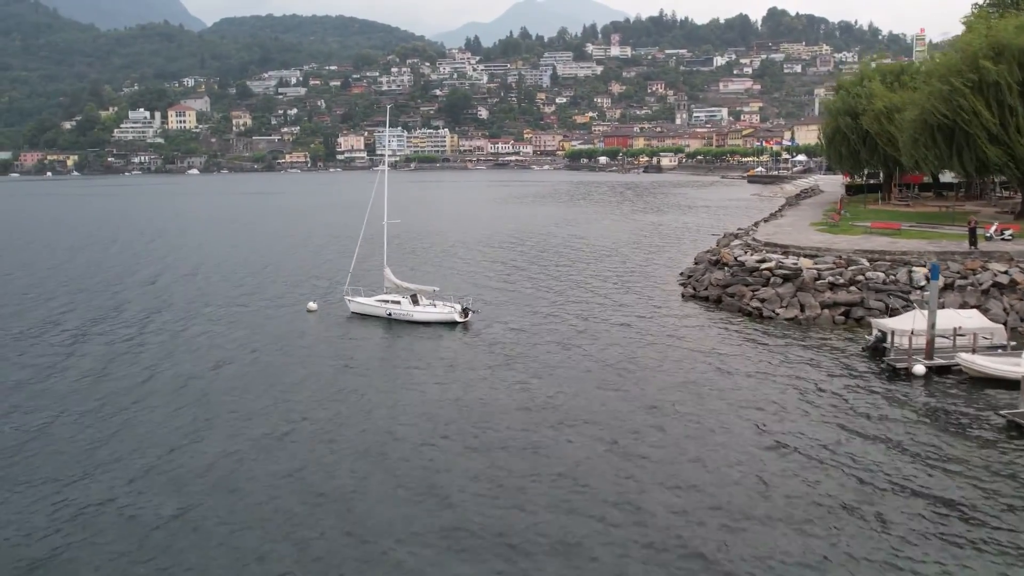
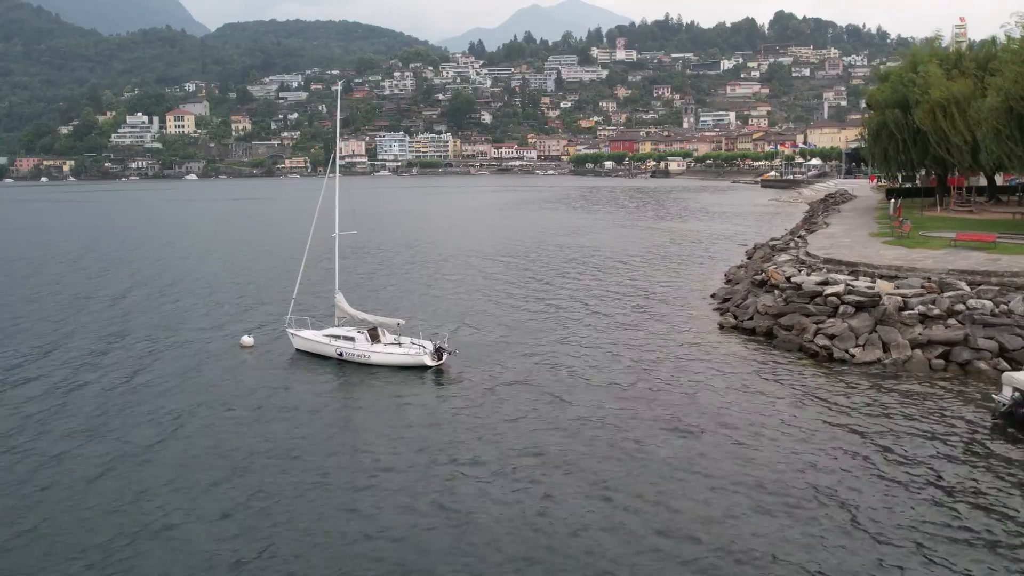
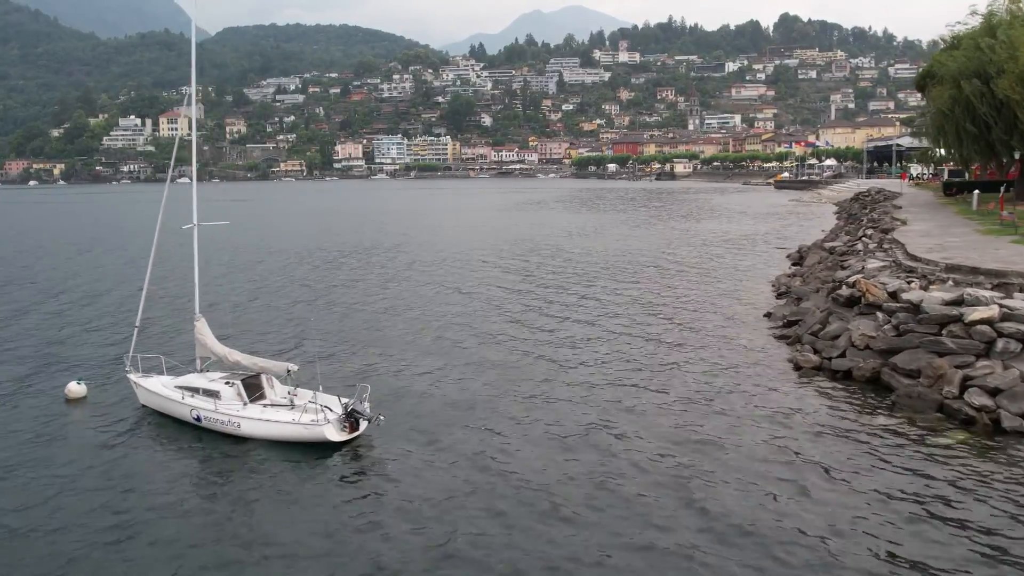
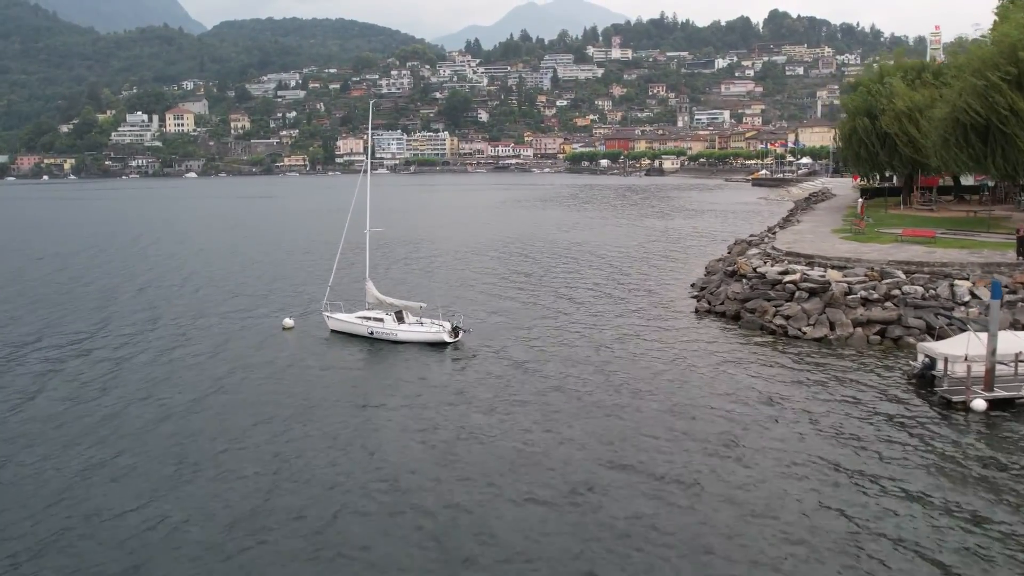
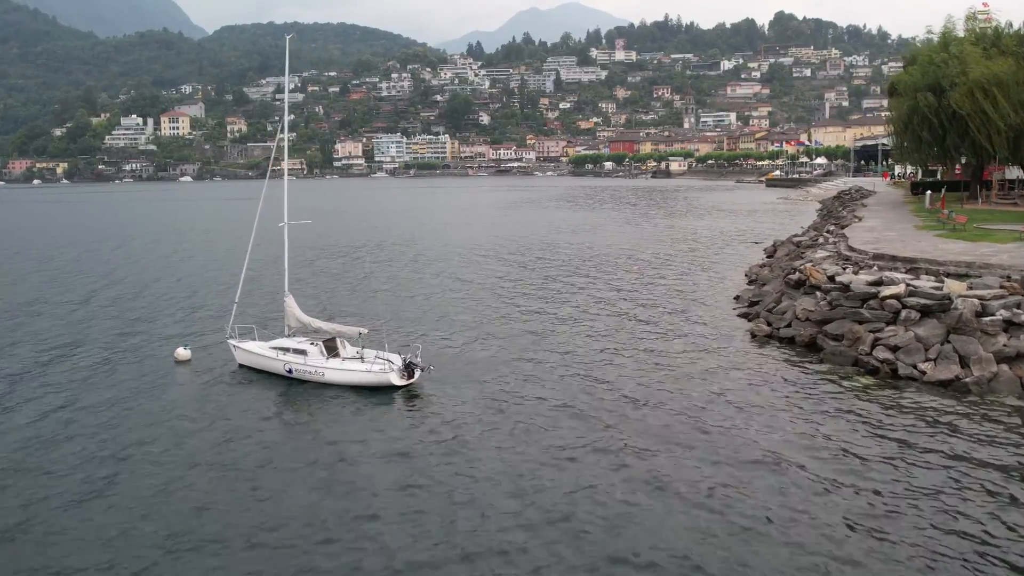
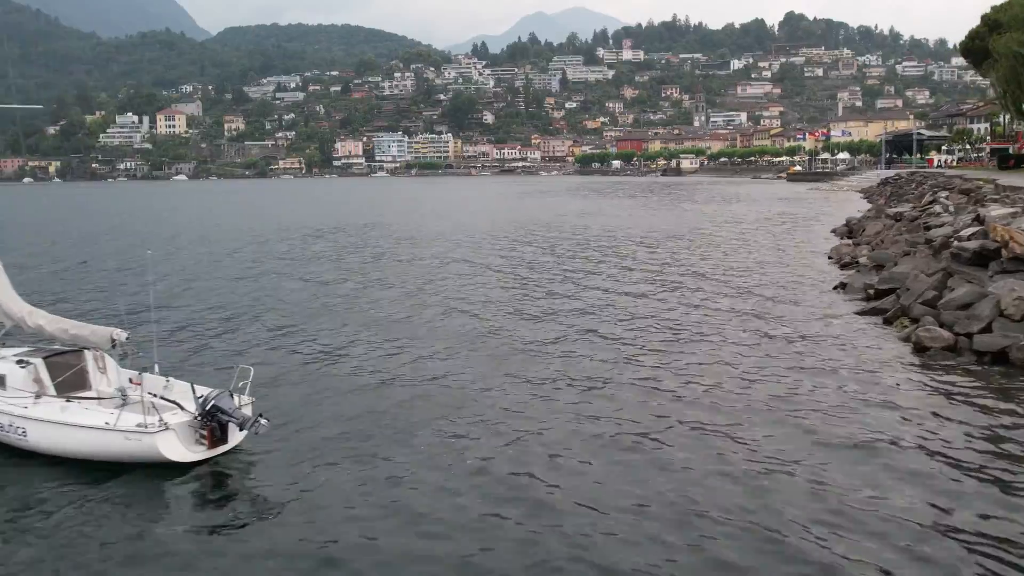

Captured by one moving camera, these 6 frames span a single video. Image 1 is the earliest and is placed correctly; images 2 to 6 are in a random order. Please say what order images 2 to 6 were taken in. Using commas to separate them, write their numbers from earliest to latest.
4, 2, 5, 3, 6
